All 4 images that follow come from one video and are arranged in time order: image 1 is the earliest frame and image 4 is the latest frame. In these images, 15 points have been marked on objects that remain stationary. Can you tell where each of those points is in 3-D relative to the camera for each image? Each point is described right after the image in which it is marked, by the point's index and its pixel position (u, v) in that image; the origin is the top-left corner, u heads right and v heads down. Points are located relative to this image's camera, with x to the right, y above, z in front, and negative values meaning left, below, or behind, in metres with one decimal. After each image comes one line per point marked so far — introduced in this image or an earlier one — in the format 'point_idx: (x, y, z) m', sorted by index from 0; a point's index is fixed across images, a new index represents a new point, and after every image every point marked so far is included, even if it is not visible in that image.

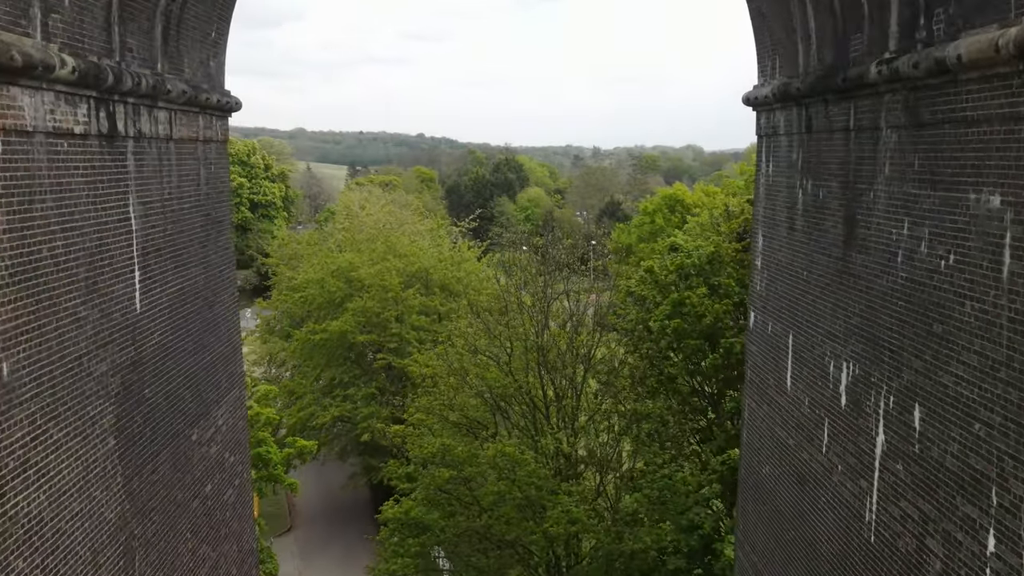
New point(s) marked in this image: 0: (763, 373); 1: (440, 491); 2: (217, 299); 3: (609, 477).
0: (+1.9, -0.7, +7.7) m
1: (-0.9, -2.4, +12.1) m
2: (-2.2, -0.1, +7.4) m
3: (+1.2, -2.3, +12.2) m
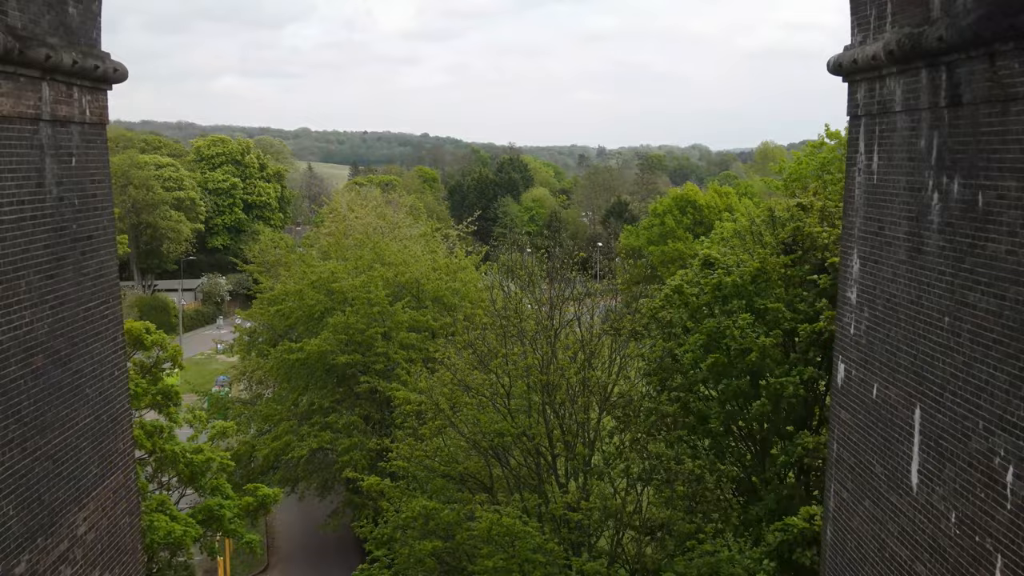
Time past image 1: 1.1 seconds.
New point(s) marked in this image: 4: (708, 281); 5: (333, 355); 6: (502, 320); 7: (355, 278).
0: (+1.9, -0.9, +5.4) m
1: (-0.9, -2.7, +9.9) m
2: (-2.2, -0.3, +5.1) m
3: (+1.2, -2.5, +10.0) m
4: (+2.1, +0.1, +10.7) m
5: (-3.2, -1.1, +17.8) m
6: (-0.1, -0.3, +11.0) m
7: (-3.0, +0.2, +19.3) m
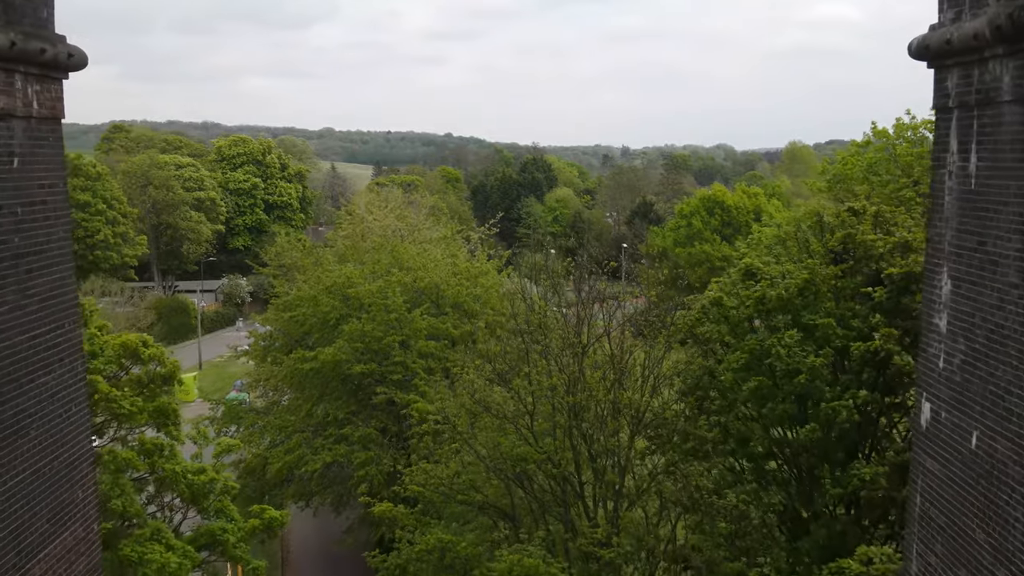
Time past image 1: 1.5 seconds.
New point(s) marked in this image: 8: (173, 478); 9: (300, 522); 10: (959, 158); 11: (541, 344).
0: (+2.0, -1.0, +4.5) m
1: (-0.7, -2.8, +9.0) m
2: (-2.1, -0.4, +4.3) m
3: (+1.4, -2.6, +9.1) m
4: (+2.3, 0.0, +9.8) m
5: (-2.8, -1.2, +17.0) m
6: (+0.1, -0.5, +10.2) m
7: (-2.6, +0.1, +18.5) m
8: (-3.7, -2.1, +11.1) m
9: (-4.2, -4.6, +19.8) m
10: (+2.0, +0.6, +4.6) m
11: (+0.3, -0.6, +10.1) m
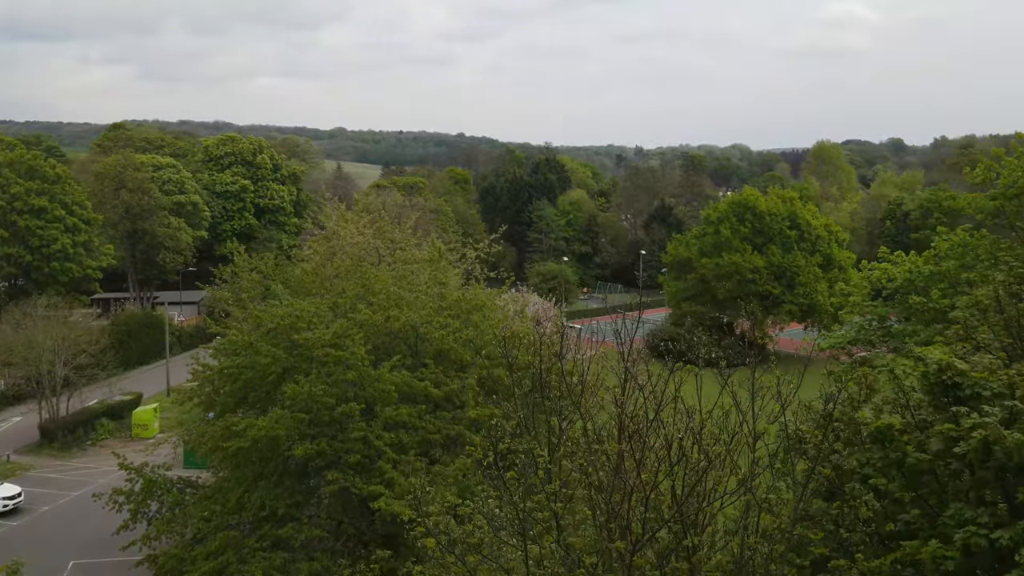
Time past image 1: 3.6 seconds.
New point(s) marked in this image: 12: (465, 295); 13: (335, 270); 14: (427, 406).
0: (+1.8, -1.6, -0.1) m
1: (-0.8, -3.4, +4.4) m
2: (-2.3, -1.0, -0.2) m
3: (+1.3, -3.2, +4.4) m
4: (+2.2, -0.7, +5.1) m
5: (-2.8, -1.8, +12.4) m
6: (0.0, -1.1, +5.6) m
7: (-2.6, -0.5, +14.0) m
8: (-3.8, -2.7, +6.5) m
9: (-4.1, -5.3, +15.2) m
10: (+1.9, 0.0, 0.0) m
11: (+0.2, -1.2, +5.5) m
12: (-0.8, -0.1, +16.3) m
13: (-3.0, +0.3, +17.2) m
14: (-1.1, -1.6, +13.5) m
